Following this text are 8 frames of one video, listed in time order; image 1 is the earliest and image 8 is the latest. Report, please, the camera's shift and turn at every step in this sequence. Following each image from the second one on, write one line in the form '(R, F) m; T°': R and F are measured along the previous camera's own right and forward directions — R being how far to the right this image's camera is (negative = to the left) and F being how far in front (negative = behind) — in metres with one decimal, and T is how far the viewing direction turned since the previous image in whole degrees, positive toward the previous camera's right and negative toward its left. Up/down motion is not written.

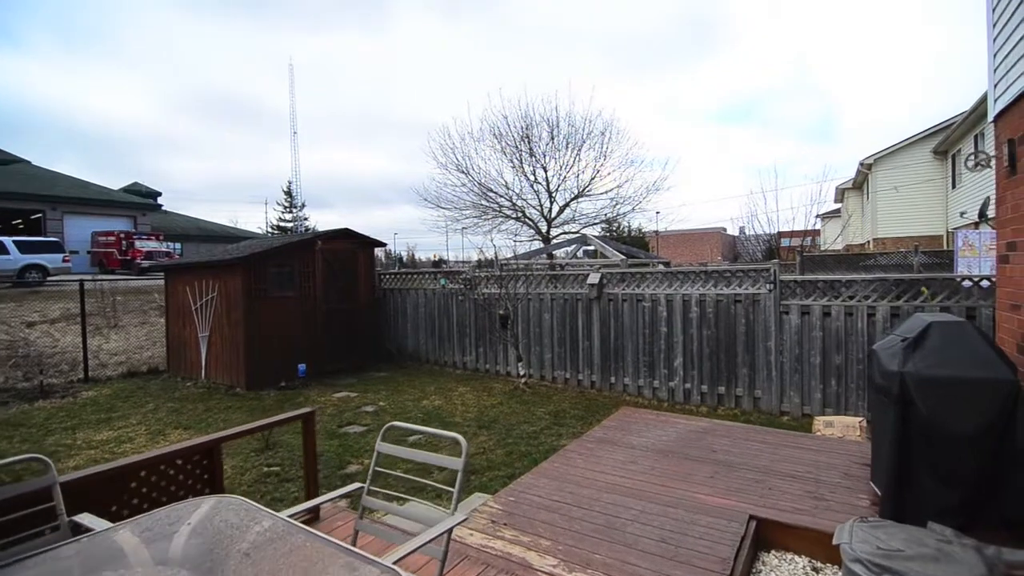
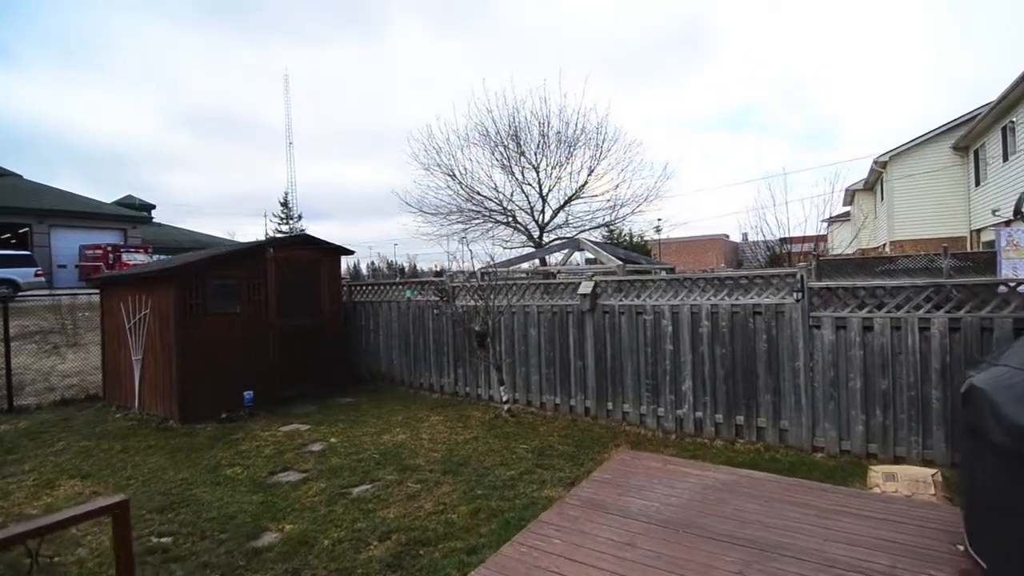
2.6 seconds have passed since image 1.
(+0.3, +0.9) m; 0°
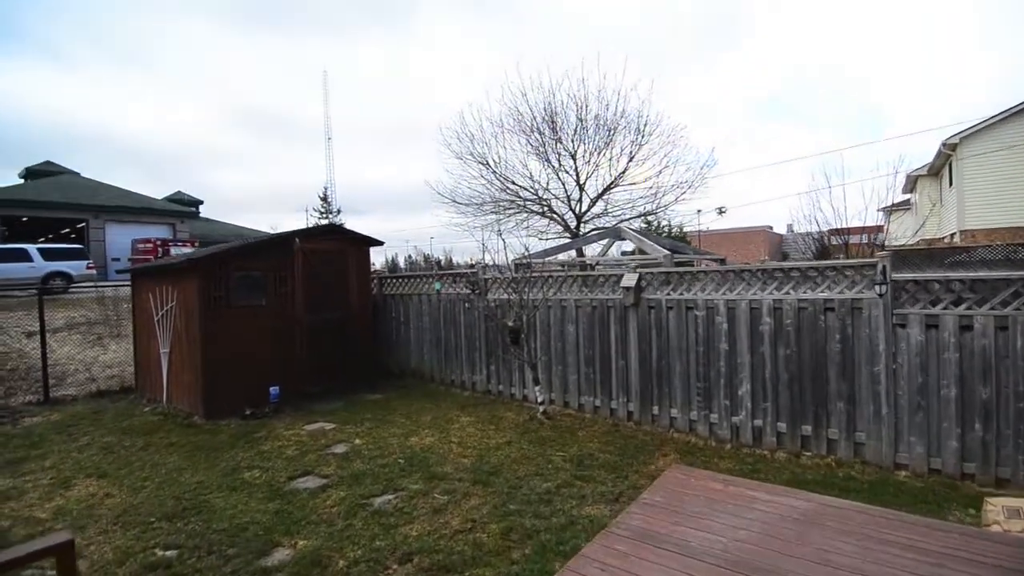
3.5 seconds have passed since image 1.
(0.0, +0.4) m; -4°
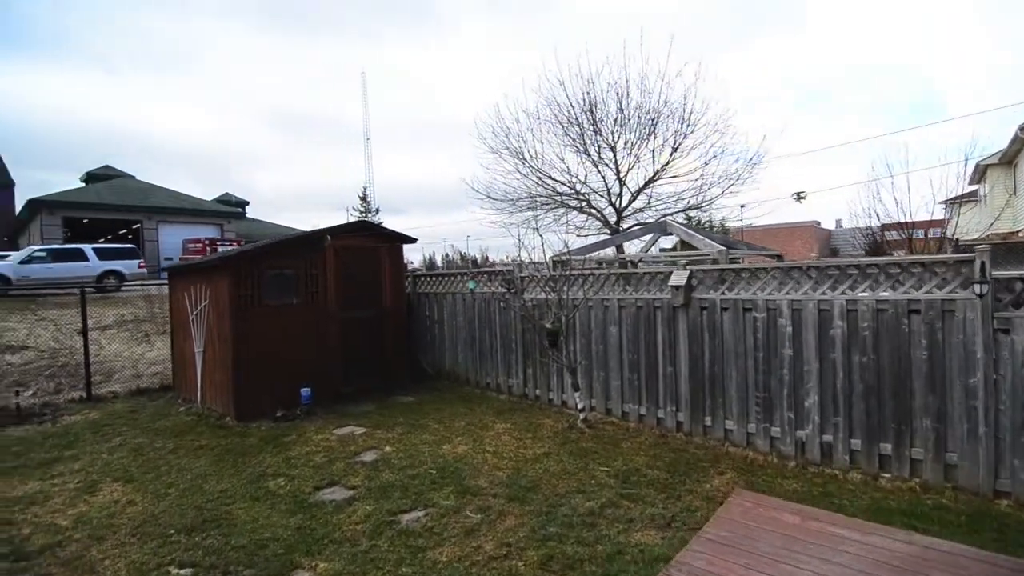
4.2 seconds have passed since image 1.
(0.0, +0.3) m; -4°
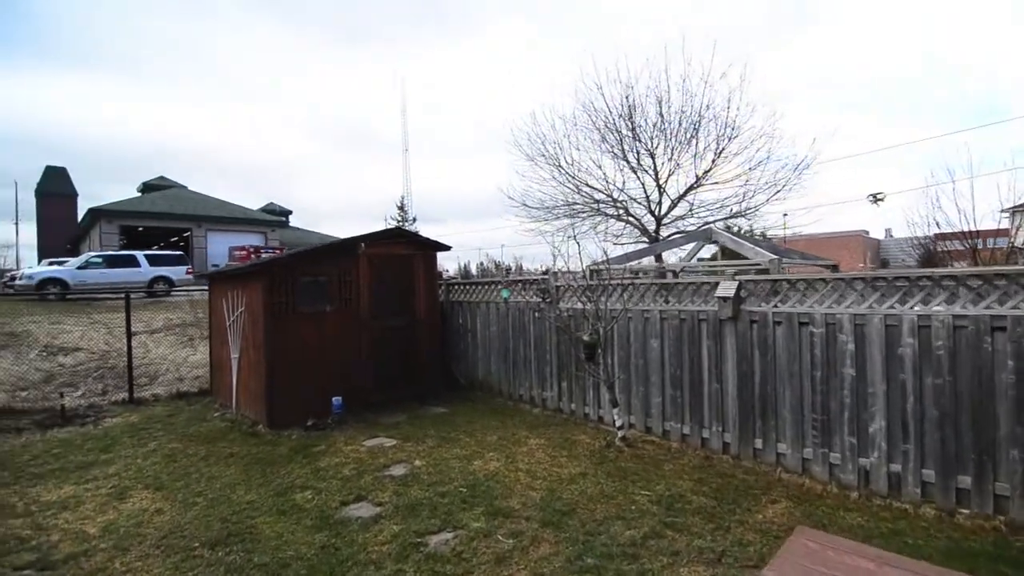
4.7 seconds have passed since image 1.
(0.0, +0.2) m; -4°
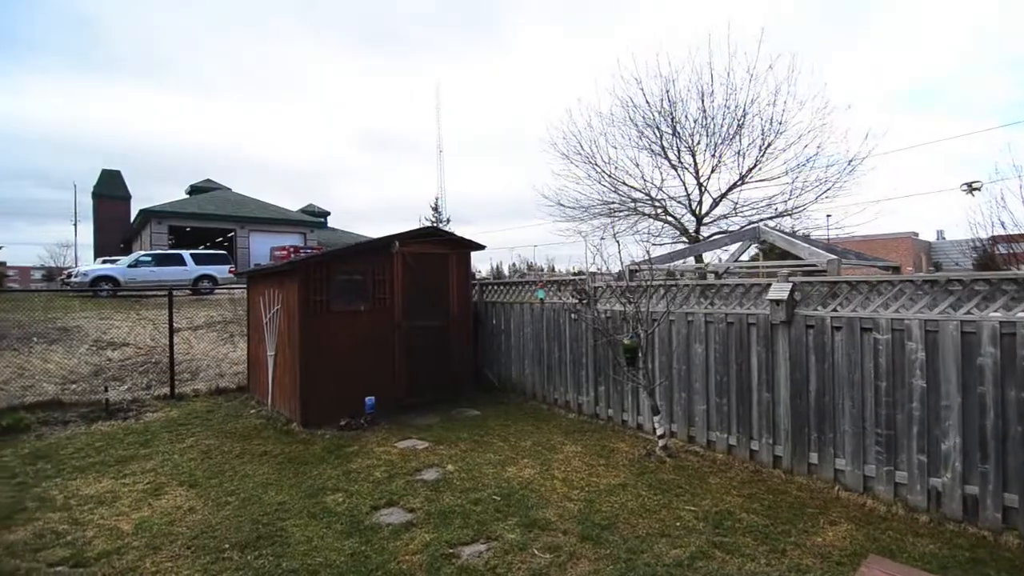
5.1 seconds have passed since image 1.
(0.0, +0.2) m; -4°
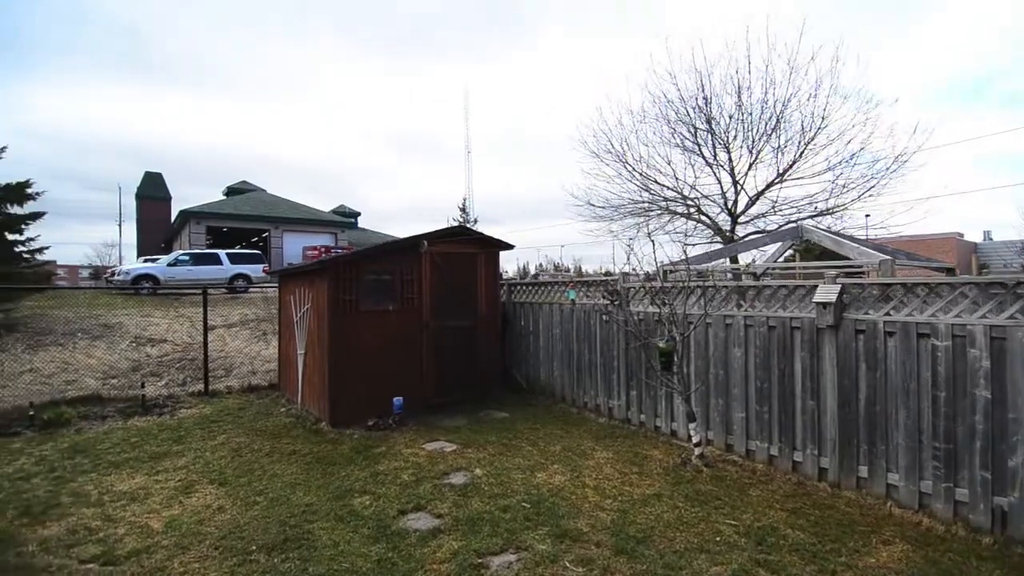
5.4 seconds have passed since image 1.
(0.0, +0.1) m; -3°
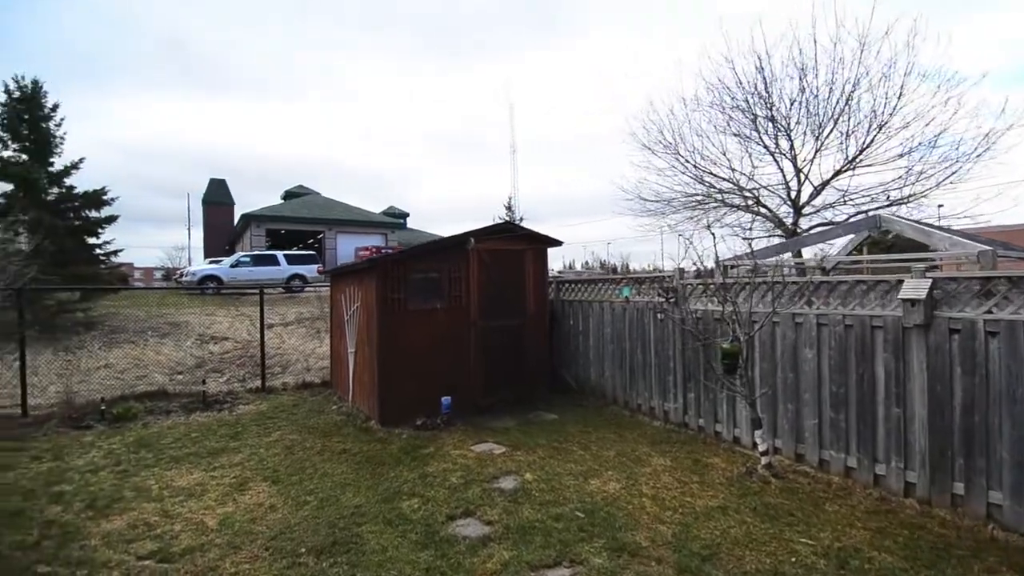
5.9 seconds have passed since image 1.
(0.0, +0.2) m; -5°
